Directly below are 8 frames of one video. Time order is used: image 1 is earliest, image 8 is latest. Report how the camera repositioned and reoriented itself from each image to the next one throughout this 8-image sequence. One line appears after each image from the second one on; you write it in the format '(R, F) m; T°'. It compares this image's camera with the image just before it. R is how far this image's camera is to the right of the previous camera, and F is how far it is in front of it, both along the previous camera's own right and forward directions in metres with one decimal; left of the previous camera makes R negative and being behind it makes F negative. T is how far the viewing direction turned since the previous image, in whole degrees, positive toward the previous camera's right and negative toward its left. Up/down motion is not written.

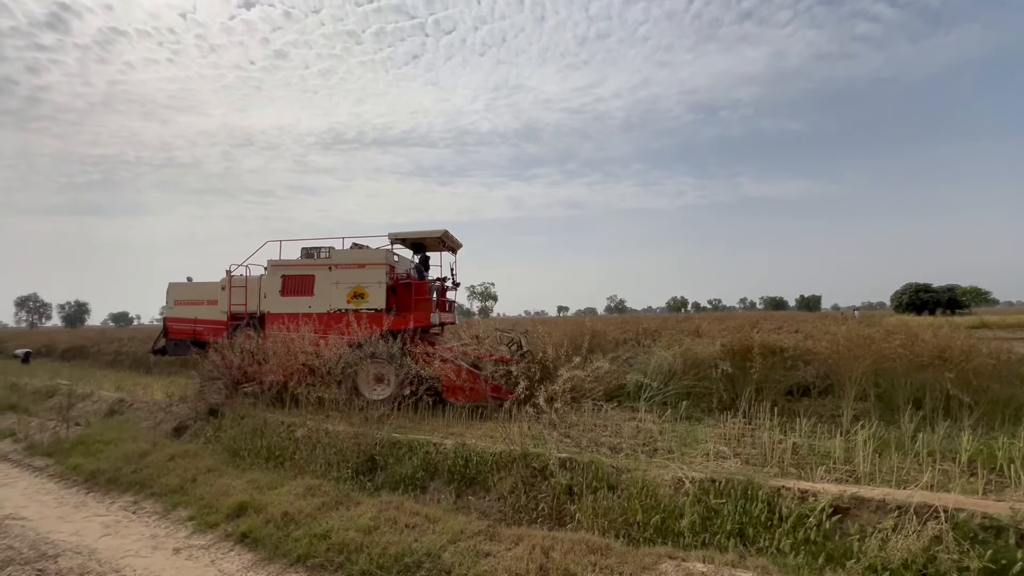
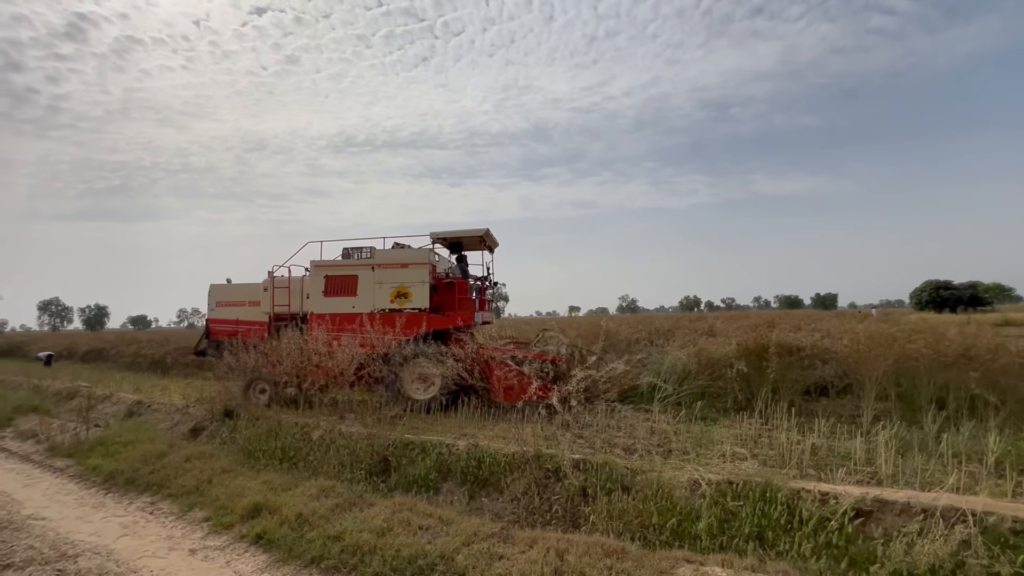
(0.0, 0.0) m; -1°
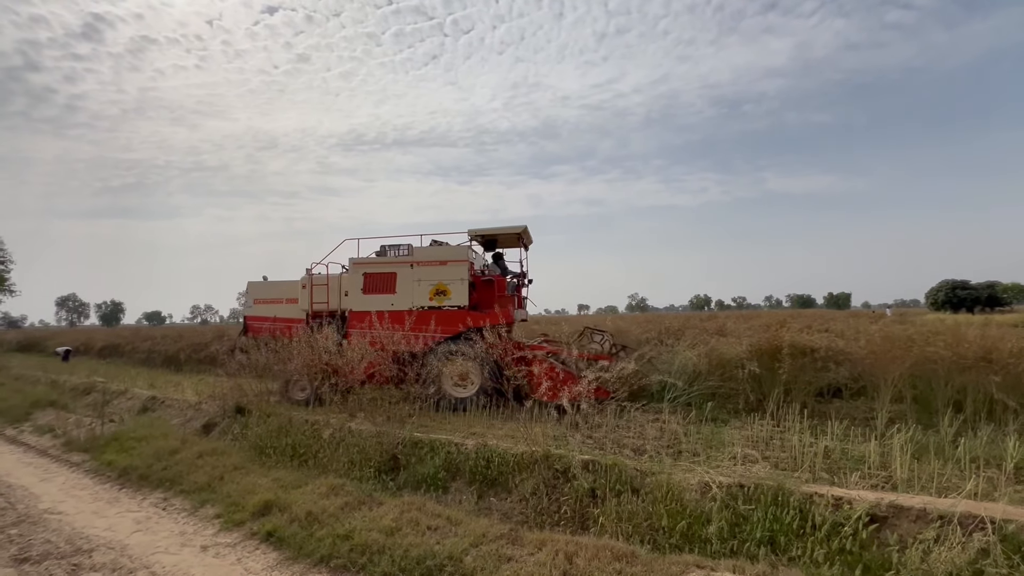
(0.0, 0.0) m; -1°
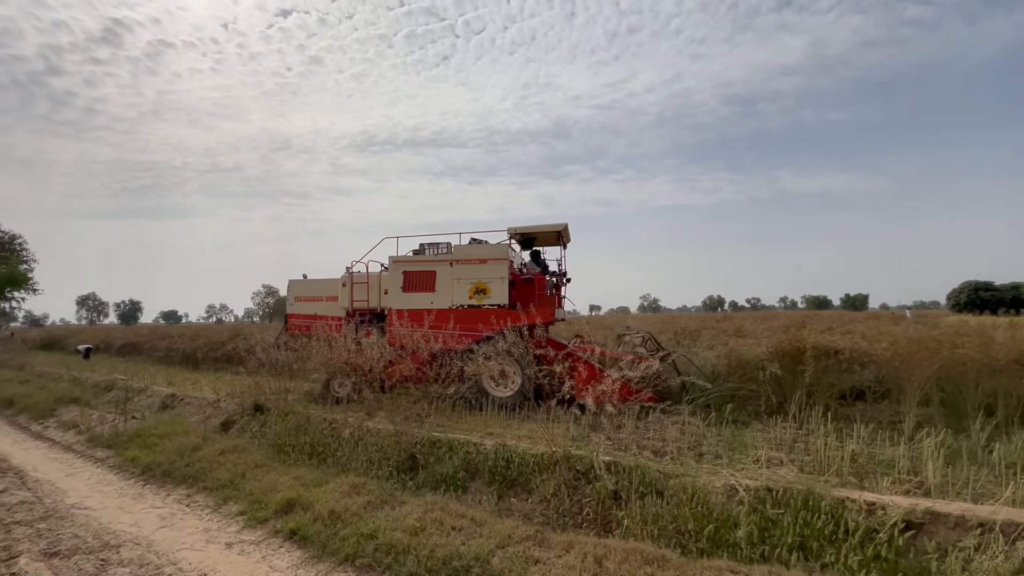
(-0.1, +0.1) m; -1°
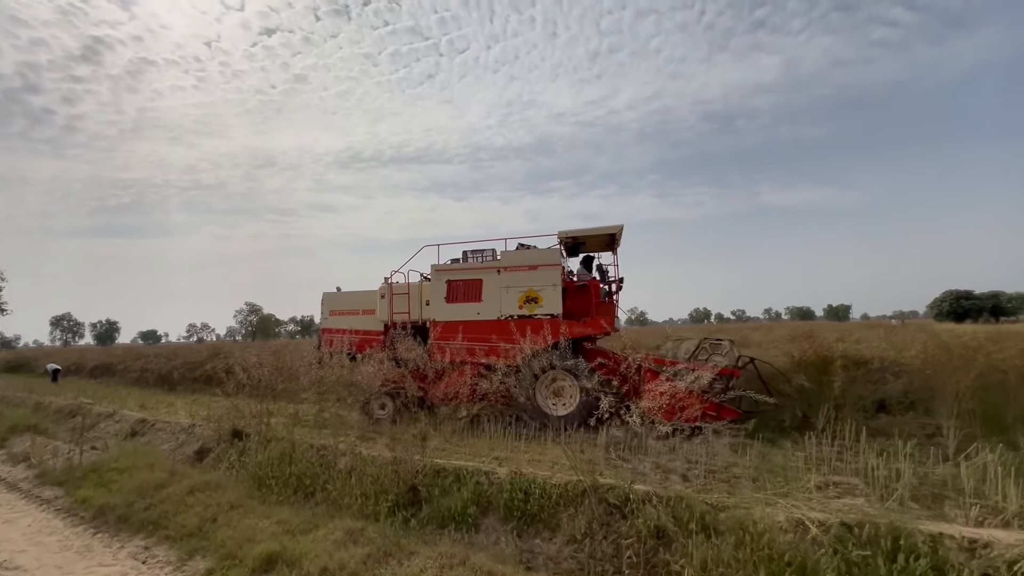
(-0.4, +0.8) m; +2°
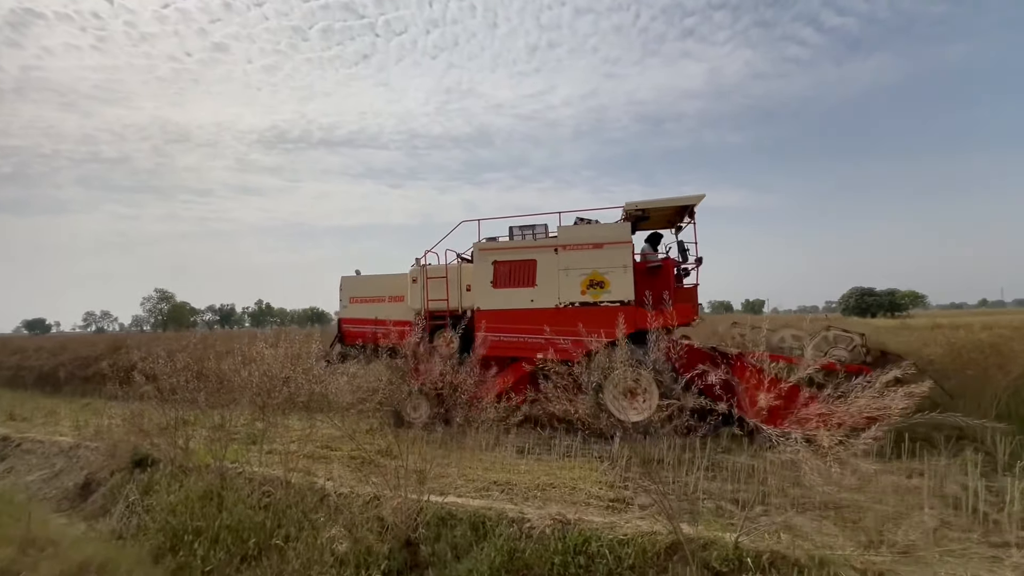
(-1.1, +1.9) m; +8°
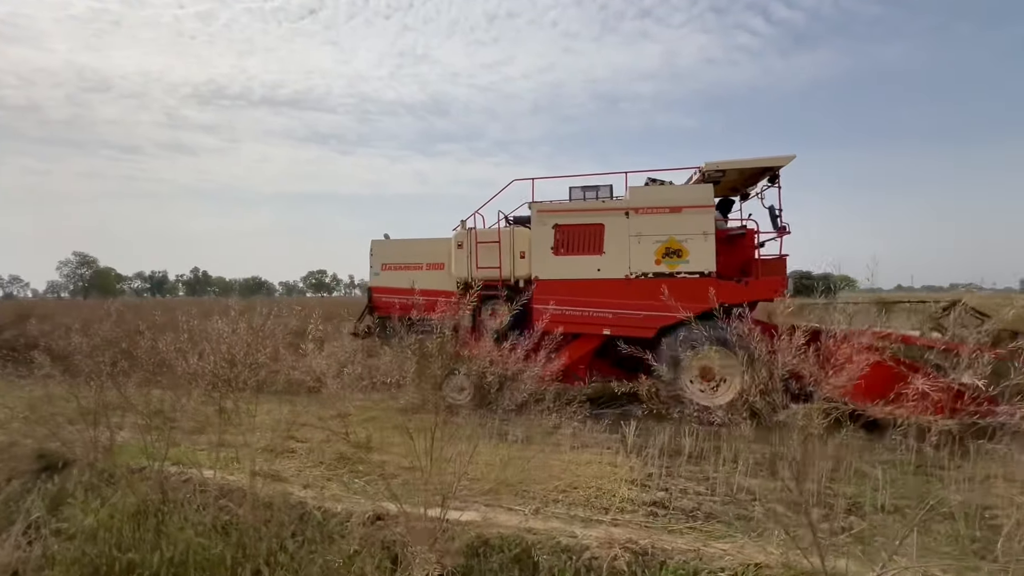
(-0.8, +1.2) m; +6°
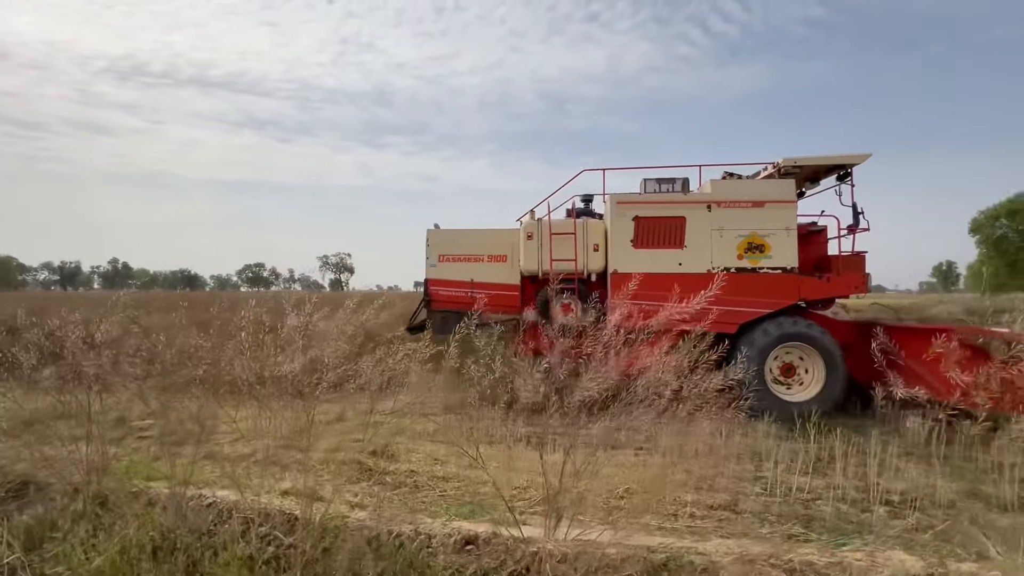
(-1.3, +0.6) m; +6°
